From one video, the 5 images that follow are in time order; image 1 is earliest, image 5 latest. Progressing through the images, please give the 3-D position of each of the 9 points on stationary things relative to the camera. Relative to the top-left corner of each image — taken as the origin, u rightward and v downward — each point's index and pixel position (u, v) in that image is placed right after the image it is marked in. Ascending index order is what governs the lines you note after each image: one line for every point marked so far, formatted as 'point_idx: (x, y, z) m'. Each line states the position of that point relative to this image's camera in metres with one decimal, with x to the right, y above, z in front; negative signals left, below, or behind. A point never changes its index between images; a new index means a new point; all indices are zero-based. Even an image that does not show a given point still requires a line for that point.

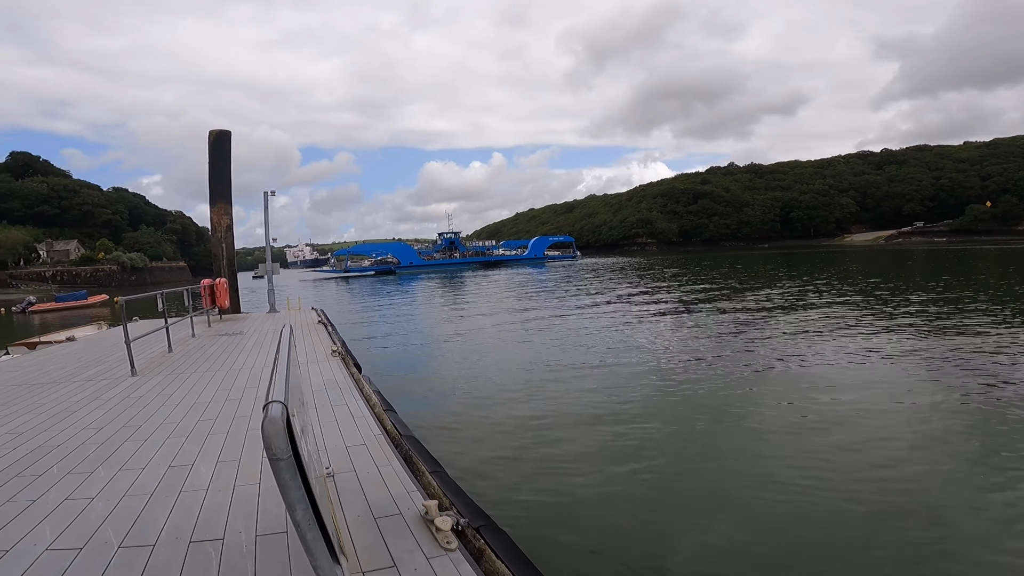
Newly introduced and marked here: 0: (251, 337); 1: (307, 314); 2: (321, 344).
0: (-3.5, -0.7, +6.7) m
1: (-3.8, -0.5, +9.3) m
2: (-2.2, -0.7, +5.8) m
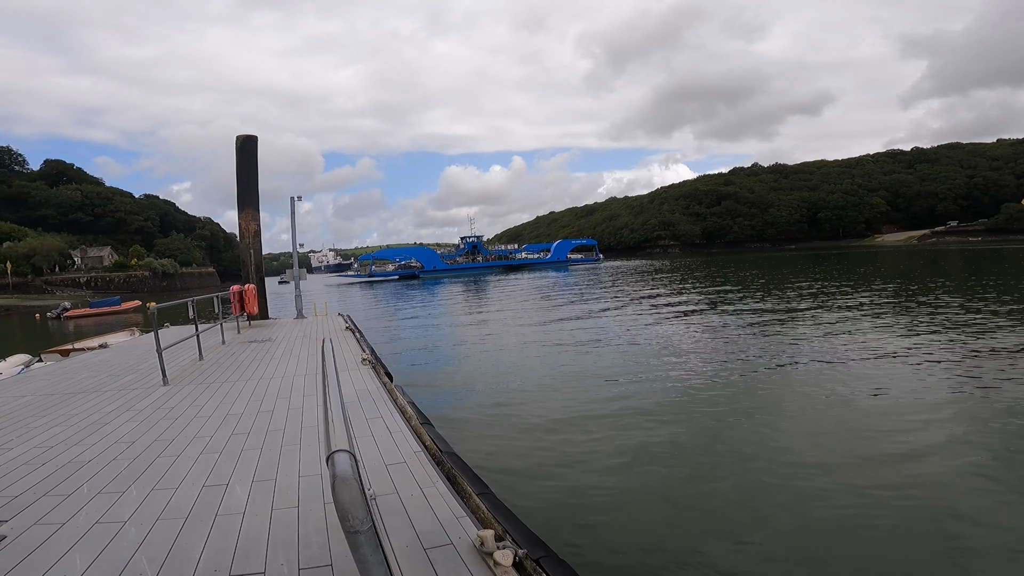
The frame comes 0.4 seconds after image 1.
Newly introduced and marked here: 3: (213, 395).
0: (-3.1, -0.7, +6.6) m
1: (-3.3, -0.6, +9.3) m
2: (-1.8, -0.7, +5.7) m
3: (-2.4, -0.8, +4.0) m
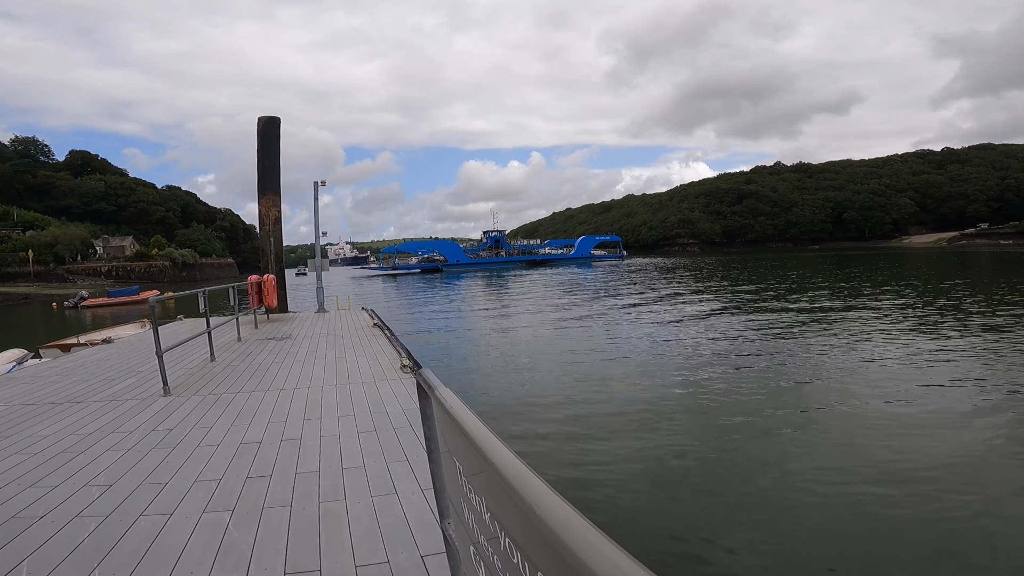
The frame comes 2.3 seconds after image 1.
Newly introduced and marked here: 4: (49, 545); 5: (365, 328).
0: (-2.5, -0.6, +5.9) m
1: (-2.6, -0.5, +8.5) m
2: (-1.3, -0.7, +4.9) m
3: (-1.8, -0.8, +3.2) m
4: (-1.6, -0.9, +1.7) m
5: (-2.0, -0.6, +6.9) m
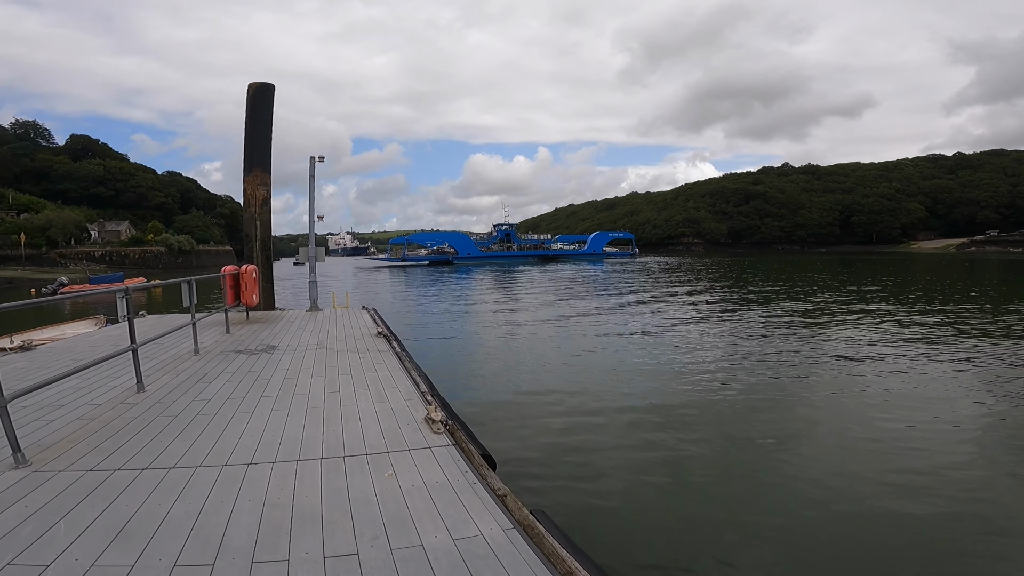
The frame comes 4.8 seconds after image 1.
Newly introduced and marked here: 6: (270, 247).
0: (-2.0, -0.6, +4.4) m
1: (-2.1, -0.4, +7.0) m
2: (-0.8, -0.7, +3.5) m
3: (-1.4, -0.8, +1.7) m
4: (-1.2, -0.9, +0.3) m
5: (-1.6, -0.5, +5.4) m
6: (-4.2, +0.7, +8.8) m
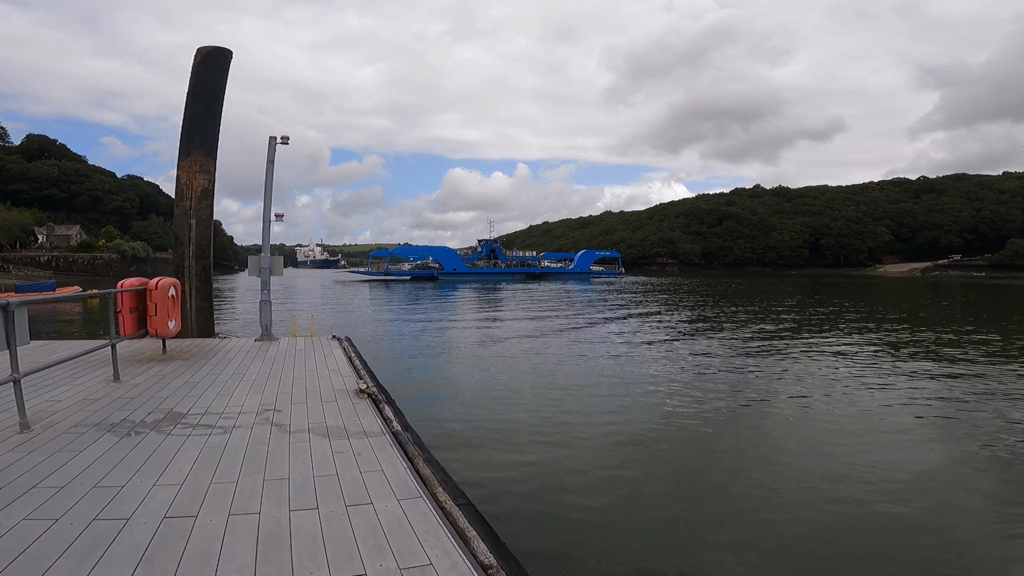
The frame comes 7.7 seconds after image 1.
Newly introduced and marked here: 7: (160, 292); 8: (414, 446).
0: (-1.6, -0.7, +2.5) m
1: (-1.9, -0.6, +5.2) m
2: (-0.4, -0.8, +1.7) m
3: (-0.9, -0.8, -0.1) m
4: (-0.6, -0.9, -1.5) m
5: (-1.2, -0.7, +3.6) m
6: (-4.0, +0.5, +6.9) m
7: (-2.8, 0.0, +4.0) m
8: (-0.5, -0.8, +2.5) m
